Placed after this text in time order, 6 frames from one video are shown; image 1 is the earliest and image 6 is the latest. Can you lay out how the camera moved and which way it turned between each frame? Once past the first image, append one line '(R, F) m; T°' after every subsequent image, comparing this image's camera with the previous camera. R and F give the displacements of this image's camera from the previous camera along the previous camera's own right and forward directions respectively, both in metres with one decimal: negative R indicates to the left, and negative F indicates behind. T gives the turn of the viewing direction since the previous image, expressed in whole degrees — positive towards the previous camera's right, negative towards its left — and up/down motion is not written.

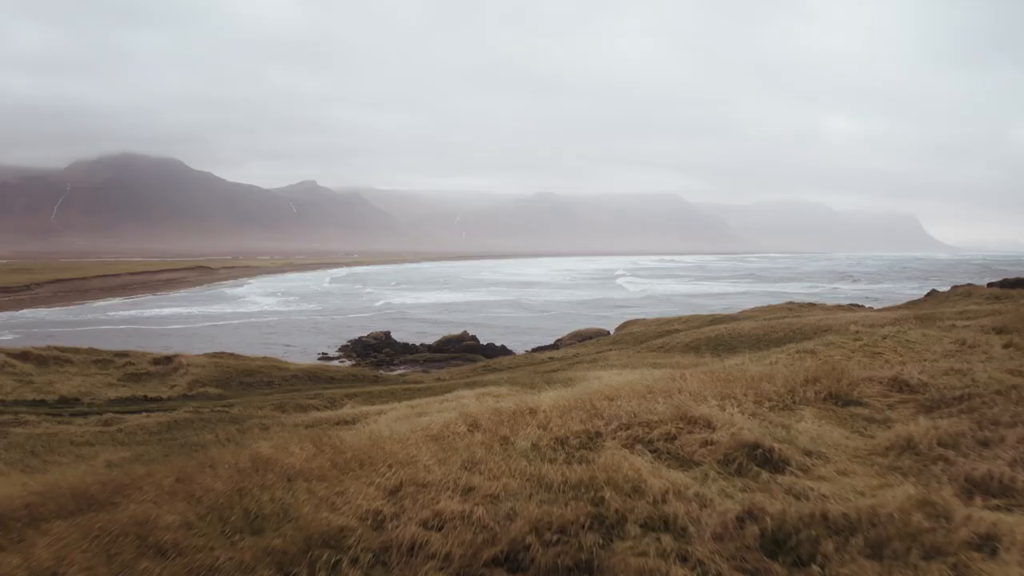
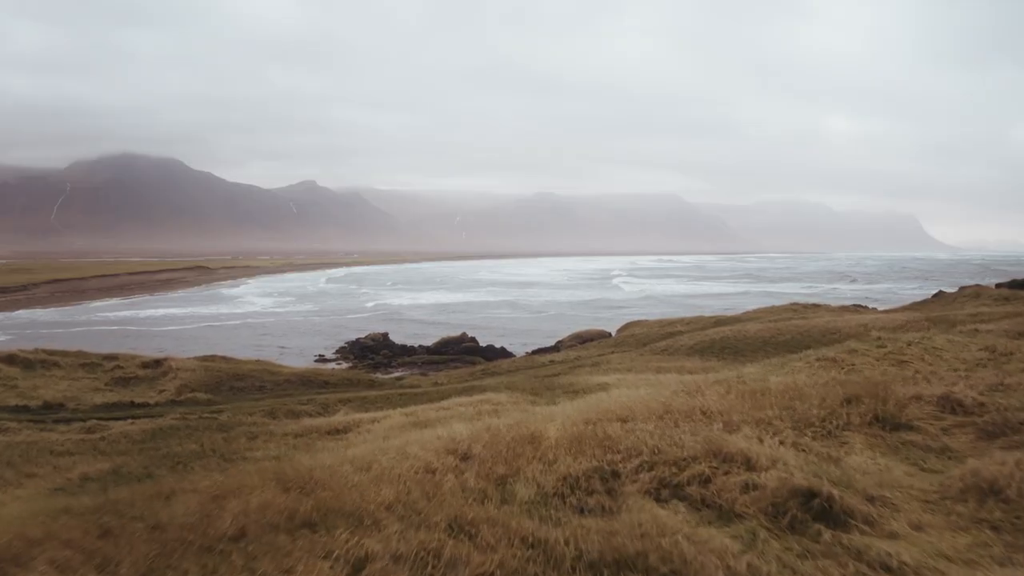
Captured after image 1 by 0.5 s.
(0.0, +0.8) m; 0°
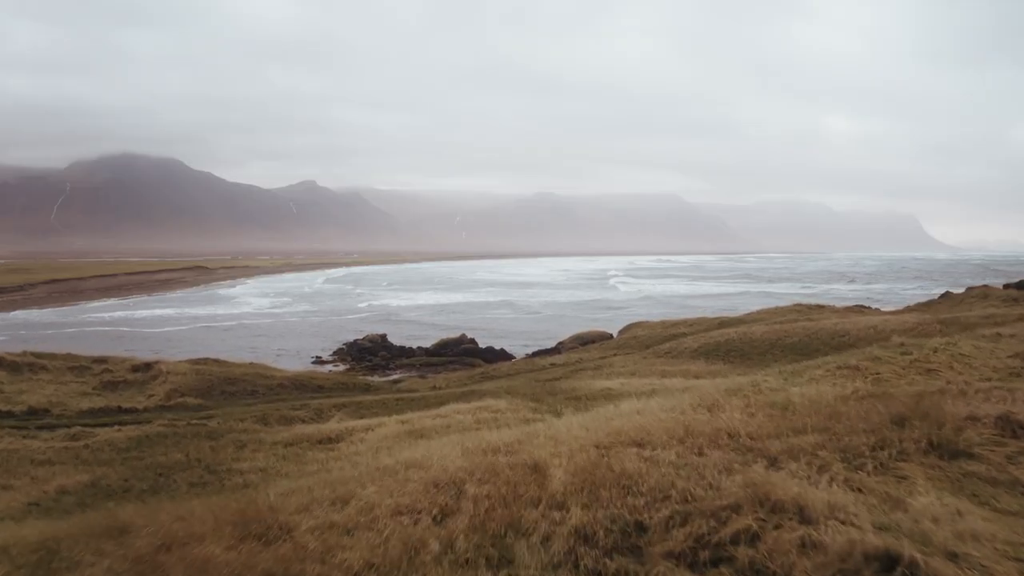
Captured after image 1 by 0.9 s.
(0.0, +0.7) m; 0°
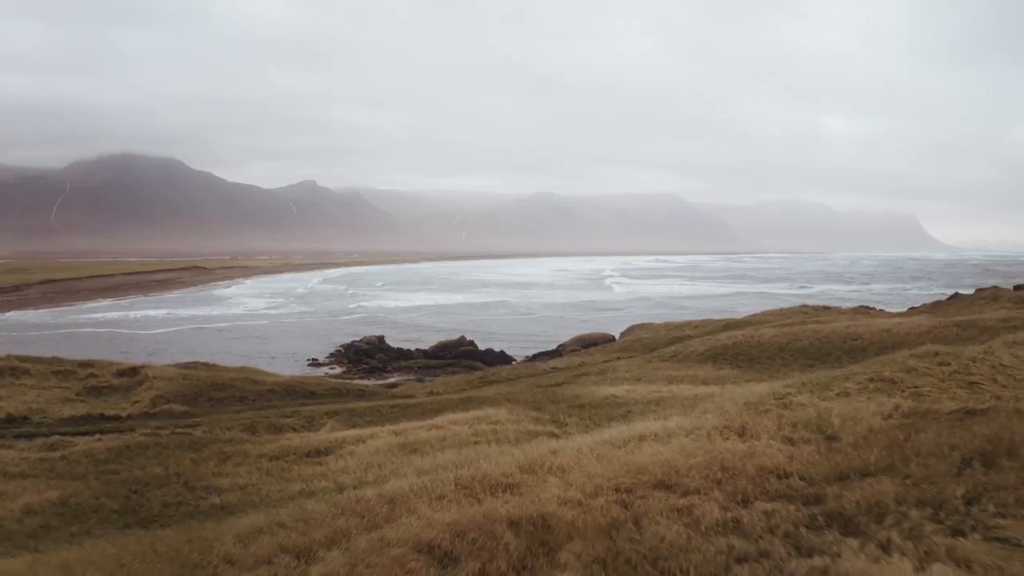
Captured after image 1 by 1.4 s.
(0.0, +0.9) m; 0°
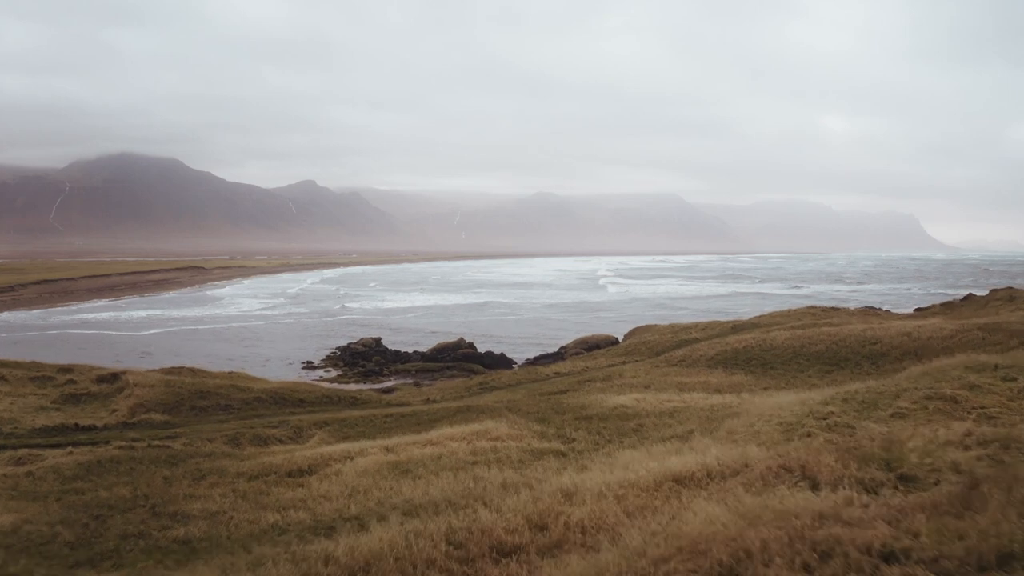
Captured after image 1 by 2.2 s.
(-0.1, +1.3) m; 0°
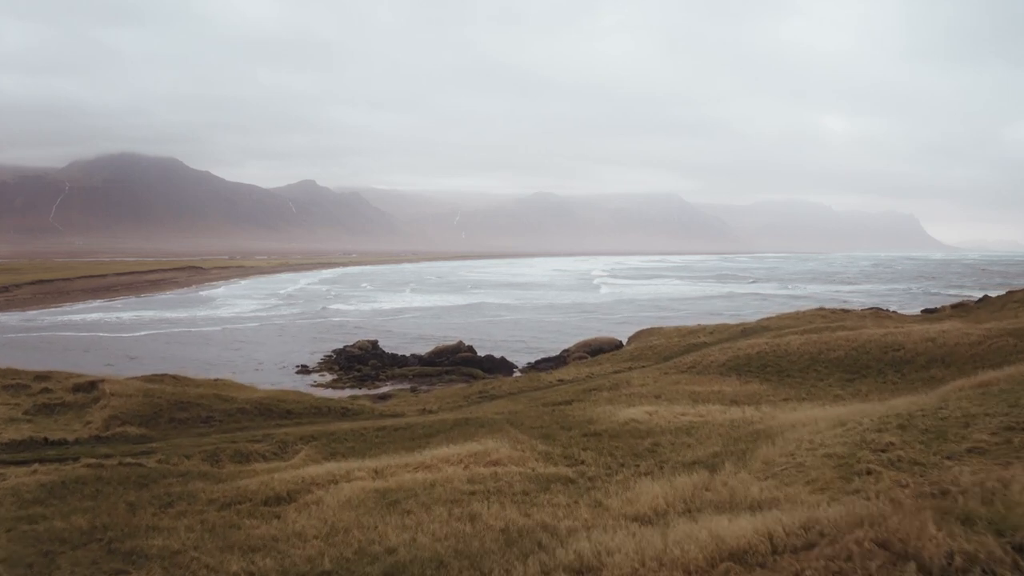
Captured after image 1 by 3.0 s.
(0.0, +1.3) m; 0°
